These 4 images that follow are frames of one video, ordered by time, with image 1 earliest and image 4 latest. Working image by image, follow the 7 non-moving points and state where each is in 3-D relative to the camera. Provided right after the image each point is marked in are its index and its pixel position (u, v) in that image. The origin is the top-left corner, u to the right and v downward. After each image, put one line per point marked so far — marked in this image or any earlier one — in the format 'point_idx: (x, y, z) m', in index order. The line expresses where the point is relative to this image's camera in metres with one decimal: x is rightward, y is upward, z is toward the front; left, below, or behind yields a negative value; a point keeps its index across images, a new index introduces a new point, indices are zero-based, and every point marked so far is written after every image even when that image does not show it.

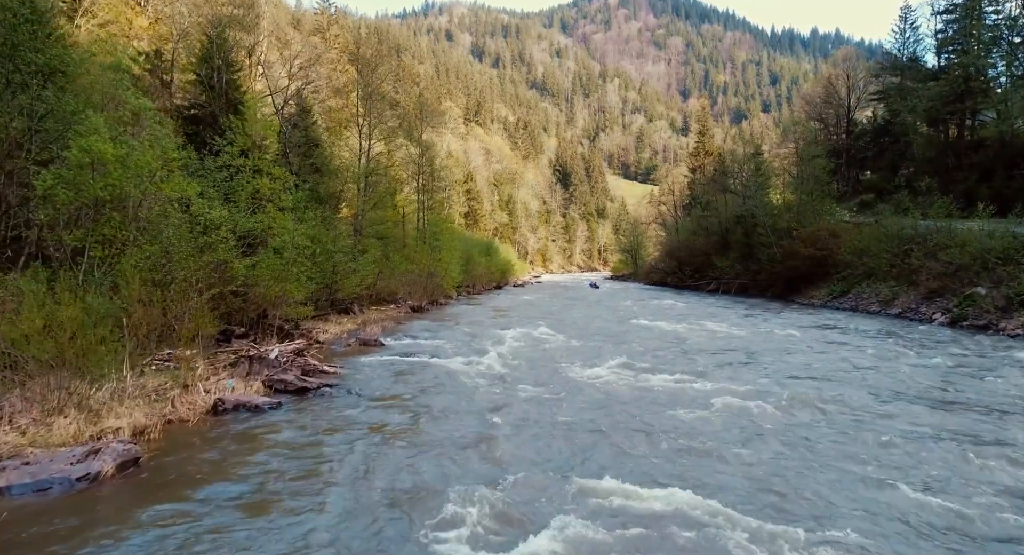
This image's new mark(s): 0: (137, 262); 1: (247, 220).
0: (-7.4, +0.3, +13.0) m
1: (-6.8, +1.5, +16.9) m
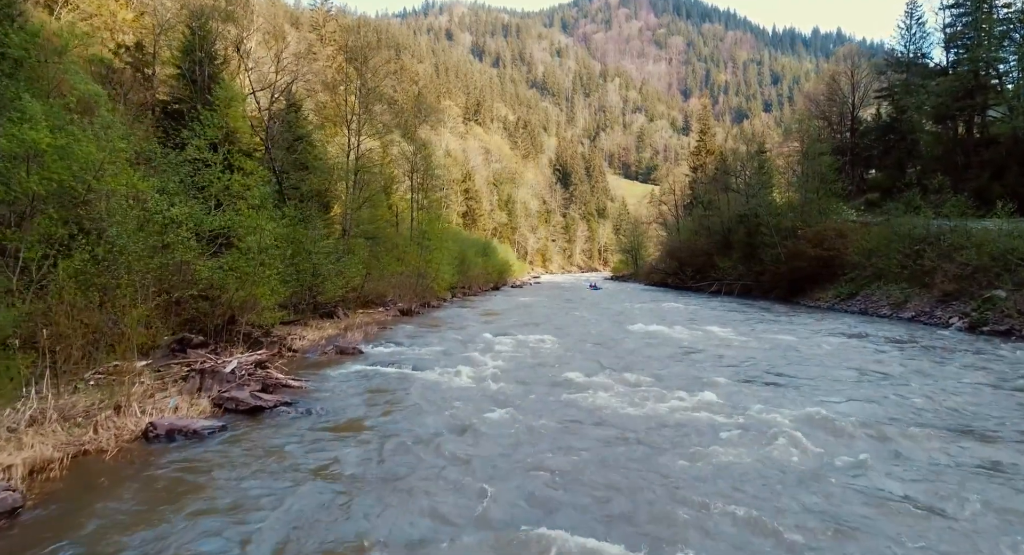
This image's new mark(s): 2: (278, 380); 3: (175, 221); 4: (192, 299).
0: (-7.7, +0.3, +11.6) m
1: (-7.1, +1.4, +15.6) m
2: (-4.4, -1.9, +12.2) m
3: (-7.3, +1.2, +14.3) m
4: (-7.5, -0.6, +15.4) m
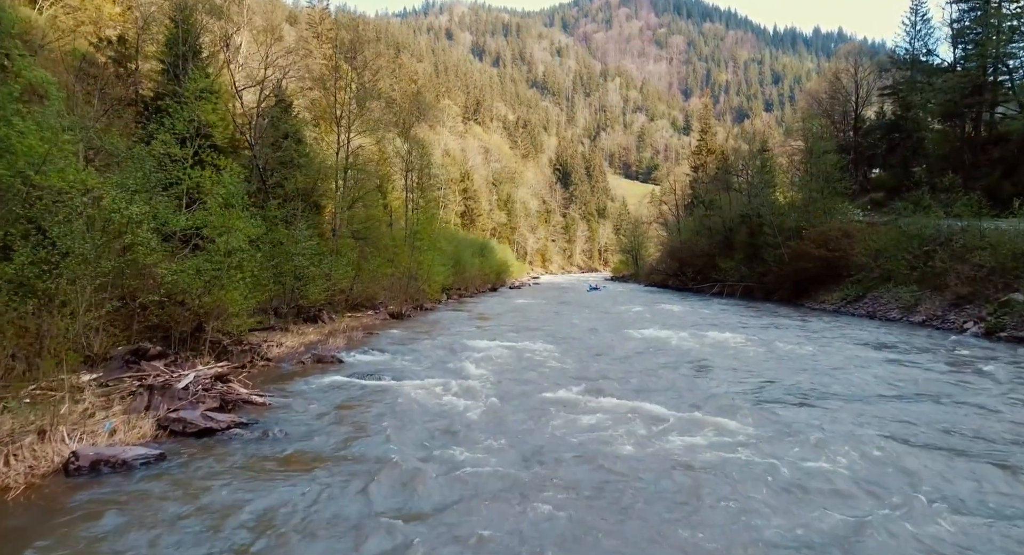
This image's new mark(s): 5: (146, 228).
0: (-7.9, +0.2, +10.5) m
1: (-7.3, +1.3, +14.5) m
2: (-4.6, -2.0, +11.1) m
3: (-7.6, +1.1, +13.2) m
4: (-7.7, -0.6, +14.3) m
5: (-7.4, +1.0, +13.4) m
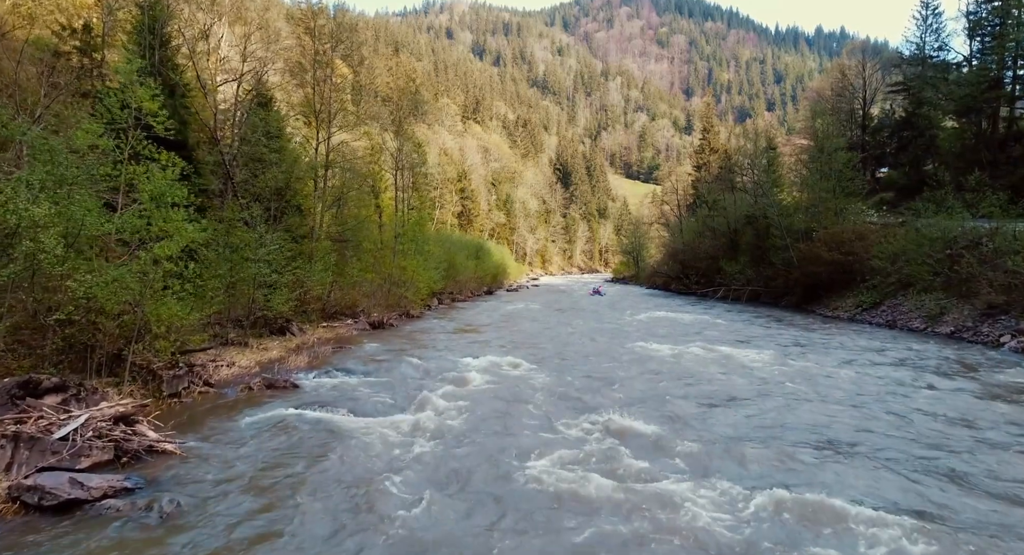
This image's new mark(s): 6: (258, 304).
0: (-8.3, -0.1, +8.4) m
1: (-7.7, +1.1, +12.4) m
2: (-5.0, -2.3, +8.9) m
3: (-7.9, +0.9, +11.0) m
4: (-8.1, -0.9, +12.2) m
5: (-7.8, +0.7, +11.2) m
6: (-7.4, -0.8, +19.3) m
